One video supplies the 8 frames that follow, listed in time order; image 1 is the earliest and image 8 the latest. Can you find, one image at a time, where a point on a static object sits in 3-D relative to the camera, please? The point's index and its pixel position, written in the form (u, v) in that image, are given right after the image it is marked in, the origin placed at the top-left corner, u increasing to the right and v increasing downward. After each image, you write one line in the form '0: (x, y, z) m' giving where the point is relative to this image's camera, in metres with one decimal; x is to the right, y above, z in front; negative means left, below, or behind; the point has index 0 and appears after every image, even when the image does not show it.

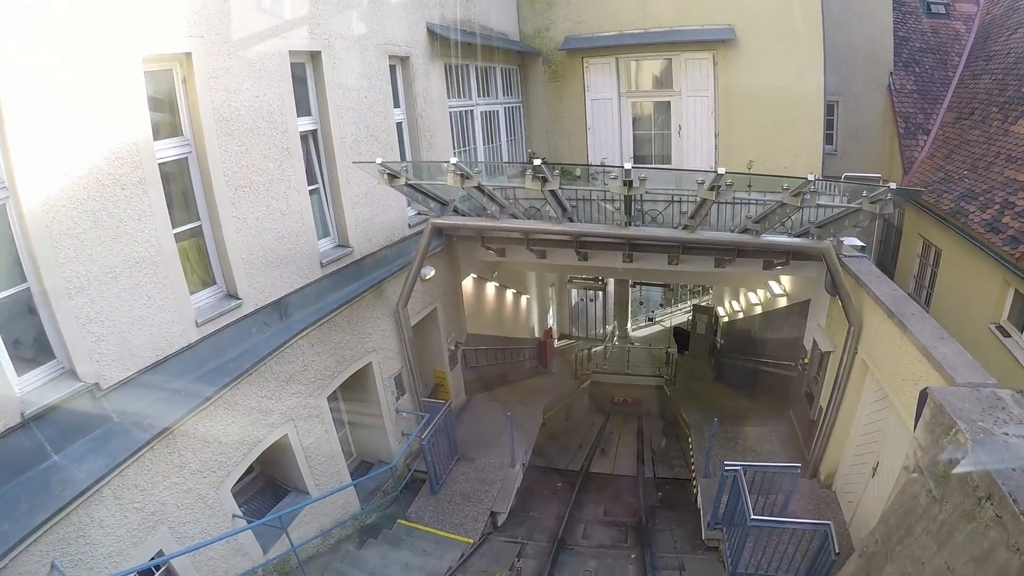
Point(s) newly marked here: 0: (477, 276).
0: (-0.3, +0.1, +8.2) m
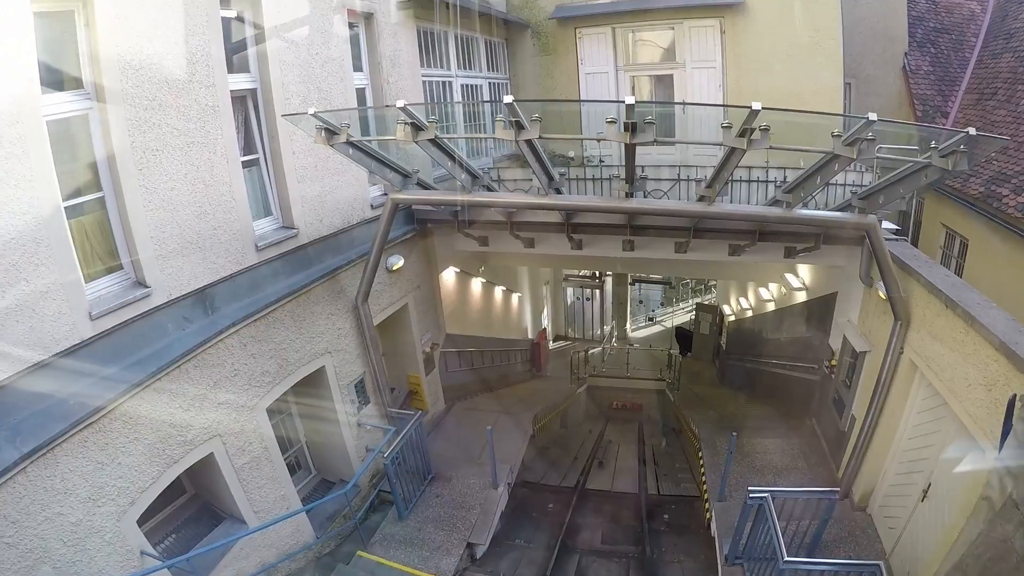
0: (-0.5, +0.2, +7.4) m
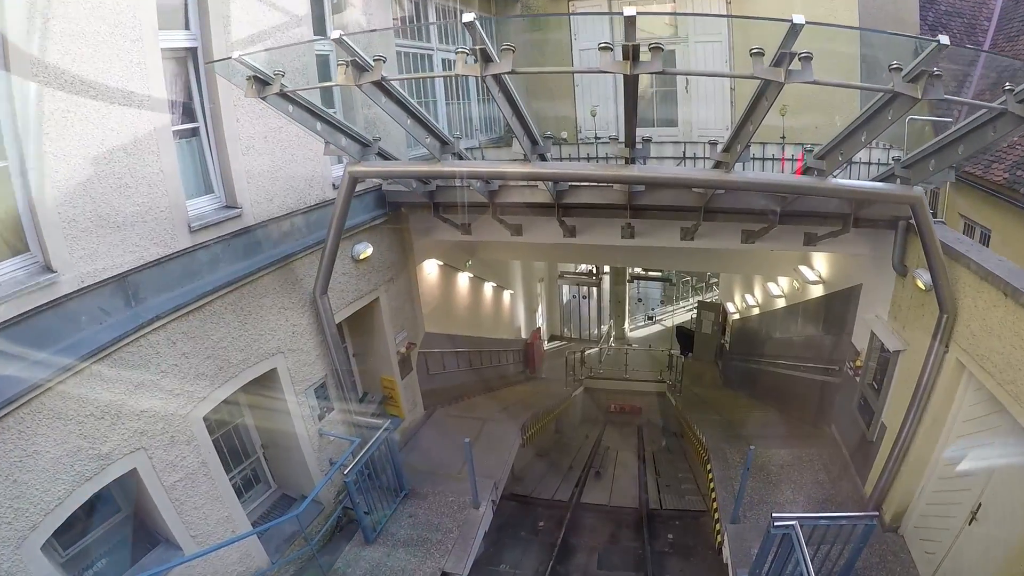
0: (-0.6, +0.2, +6.8) m
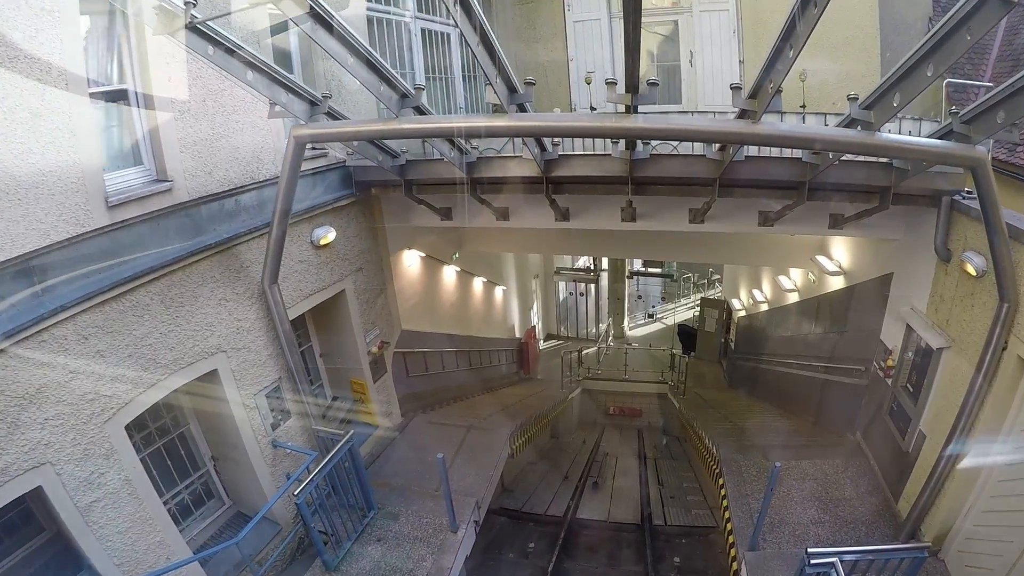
0: (-0.7, +0.3, +6.2) m
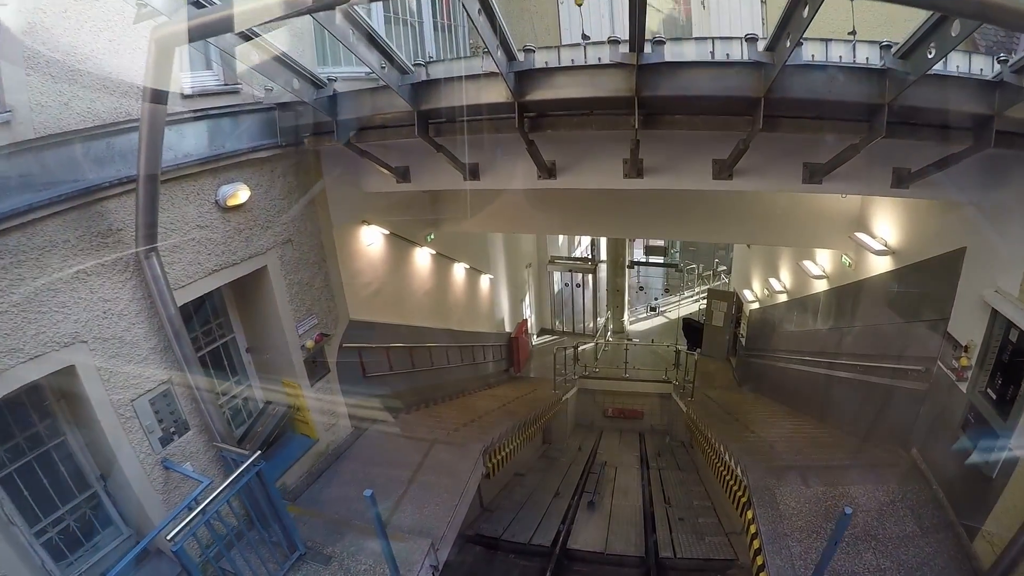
0: (-0.8, +0.4, +5.3) m
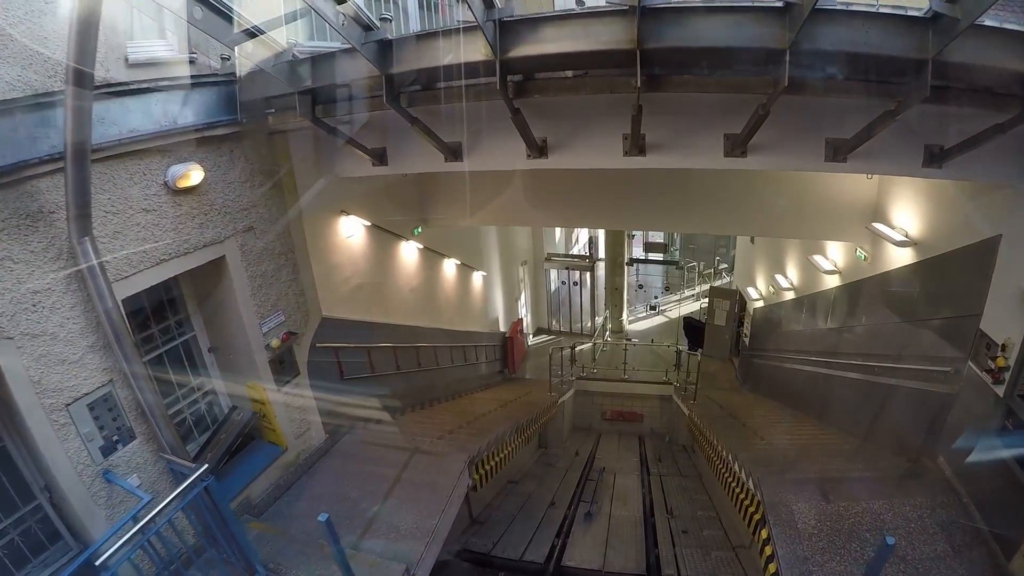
0: (-0.9, +0.4, +5.0) m
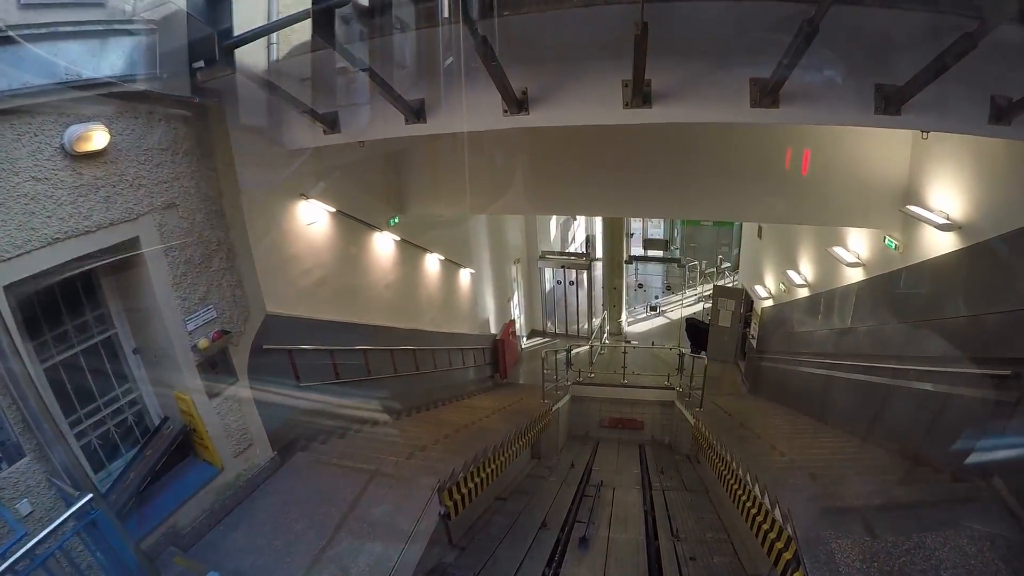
0: (-1.0, +0.4, +4.4) m
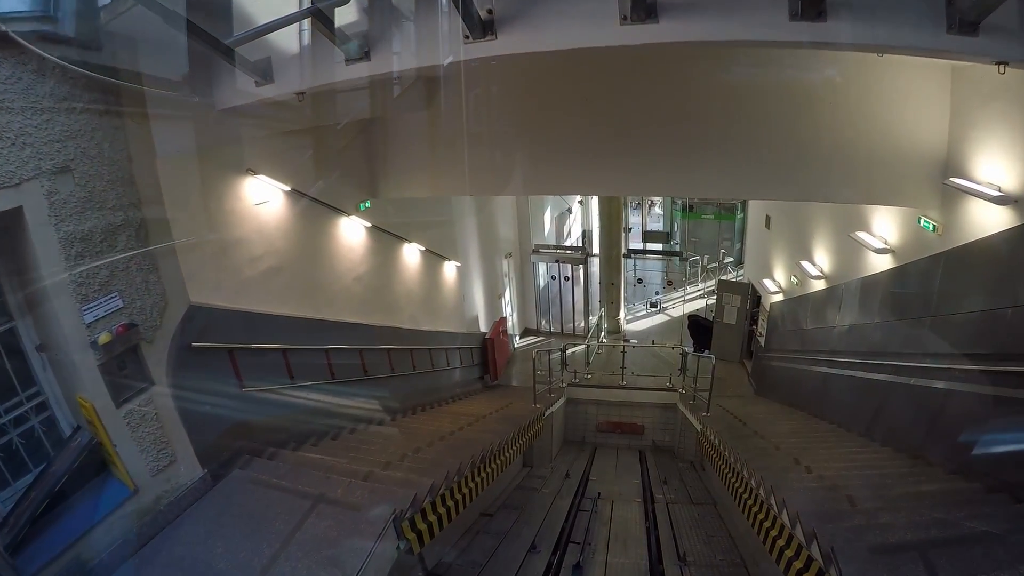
0: (-1.1, +0.5, +4.0) m
